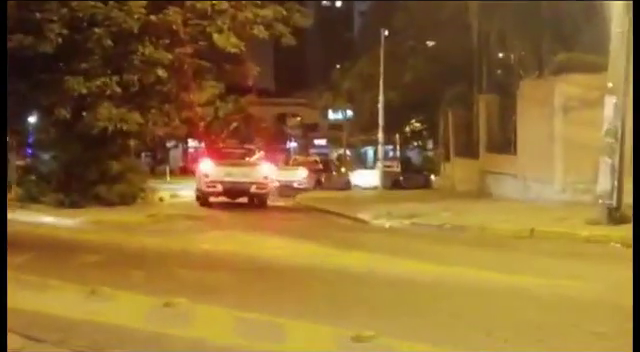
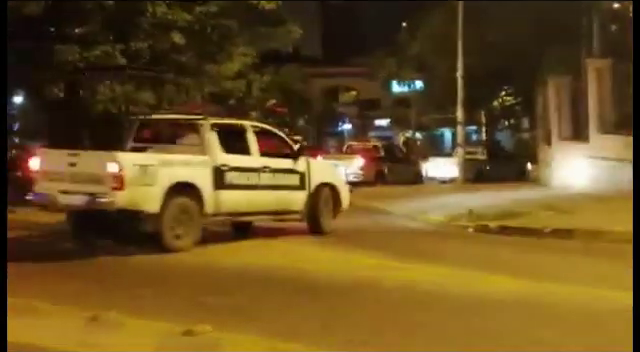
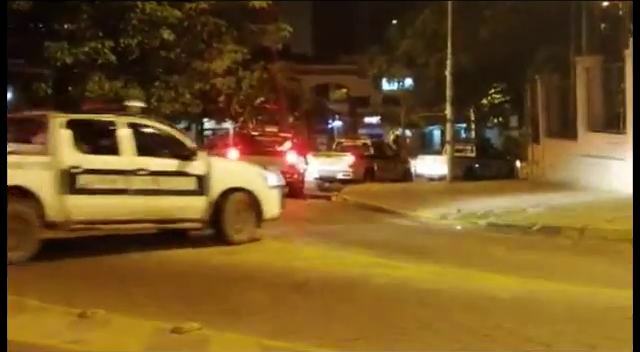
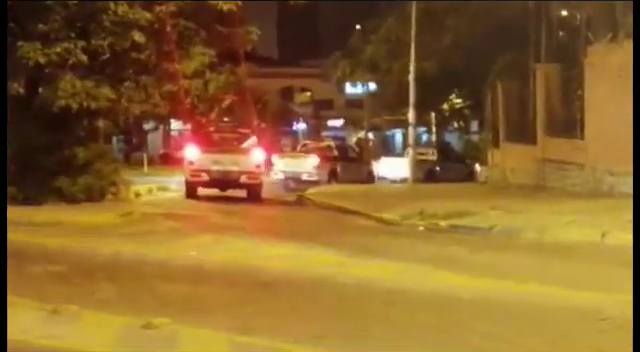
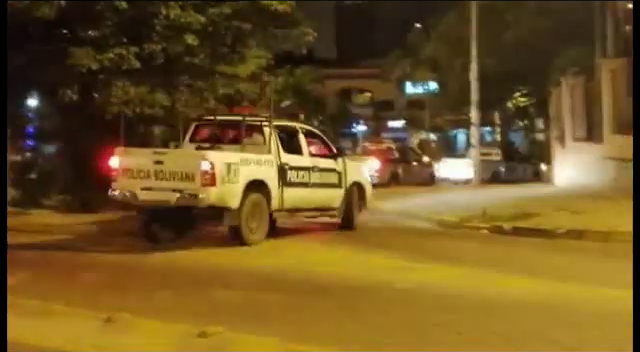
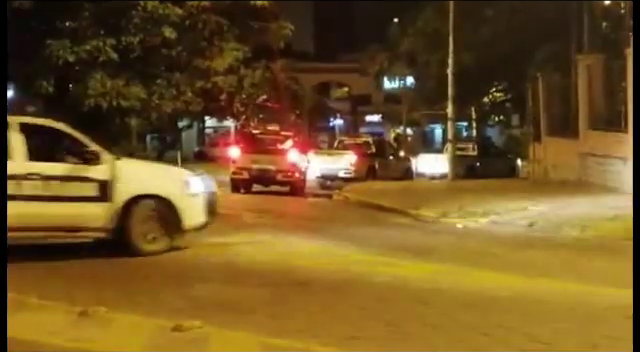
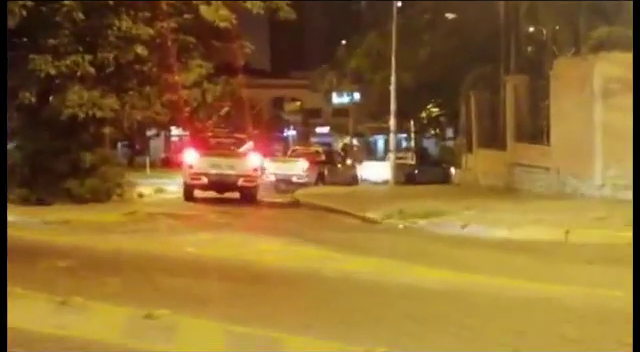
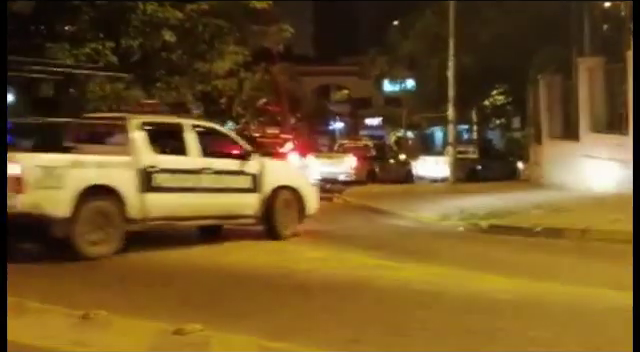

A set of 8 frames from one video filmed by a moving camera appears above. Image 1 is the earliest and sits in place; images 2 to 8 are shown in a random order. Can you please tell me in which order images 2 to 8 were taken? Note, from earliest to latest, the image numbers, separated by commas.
7, 4, 6, 3, 8, 2, 5
